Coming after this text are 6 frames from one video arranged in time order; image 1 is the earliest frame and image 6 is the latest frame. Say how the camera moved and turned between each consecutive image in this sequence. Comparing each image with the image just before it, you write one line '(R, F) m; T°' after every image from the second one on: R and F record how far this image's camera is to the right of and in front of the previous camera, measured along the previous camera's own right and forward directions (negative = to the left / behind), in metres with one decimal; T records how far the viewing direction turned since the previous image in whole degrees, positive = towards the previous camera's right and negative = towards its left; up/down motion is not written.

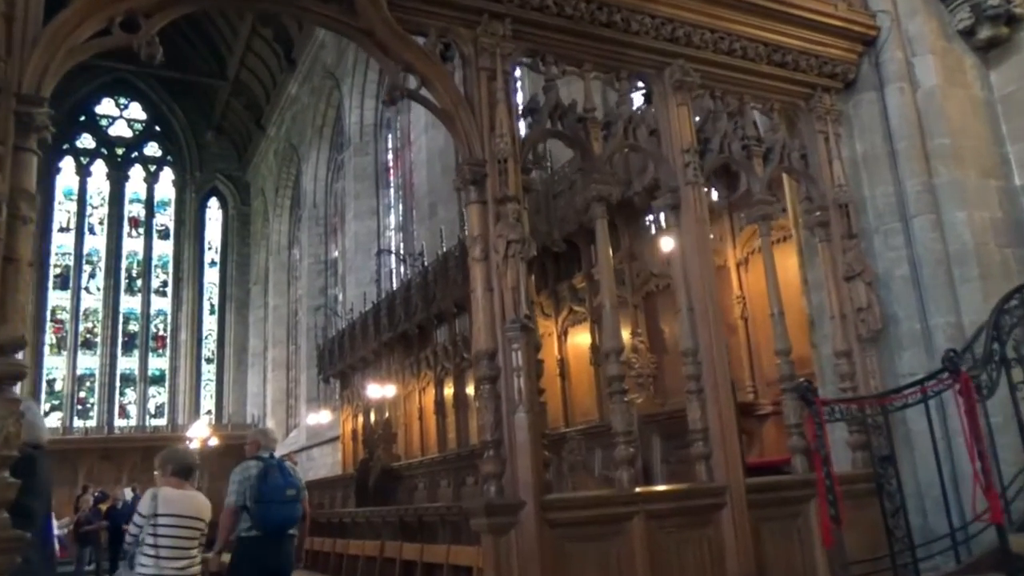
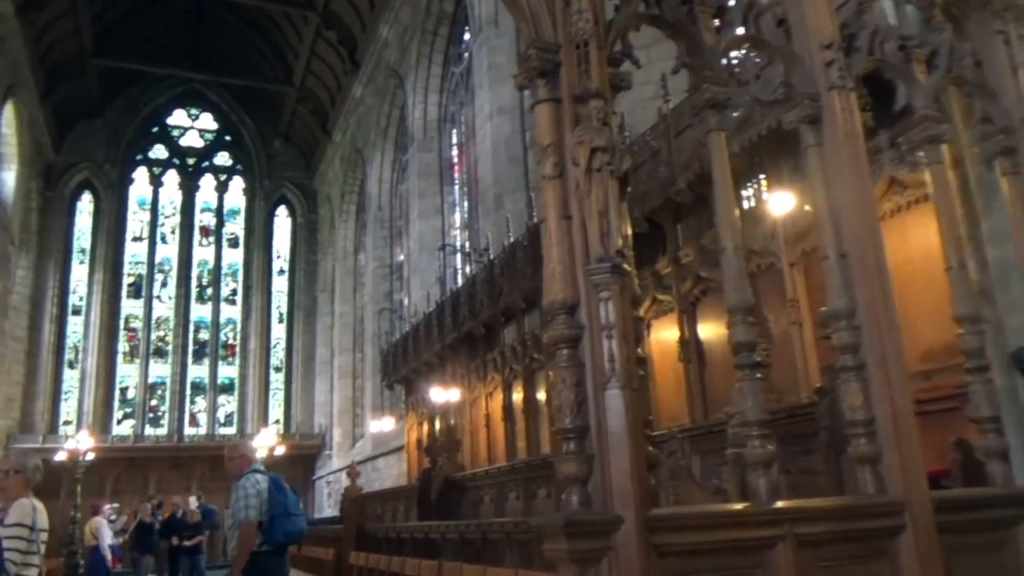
(-0.1, +1.0) m; -5°
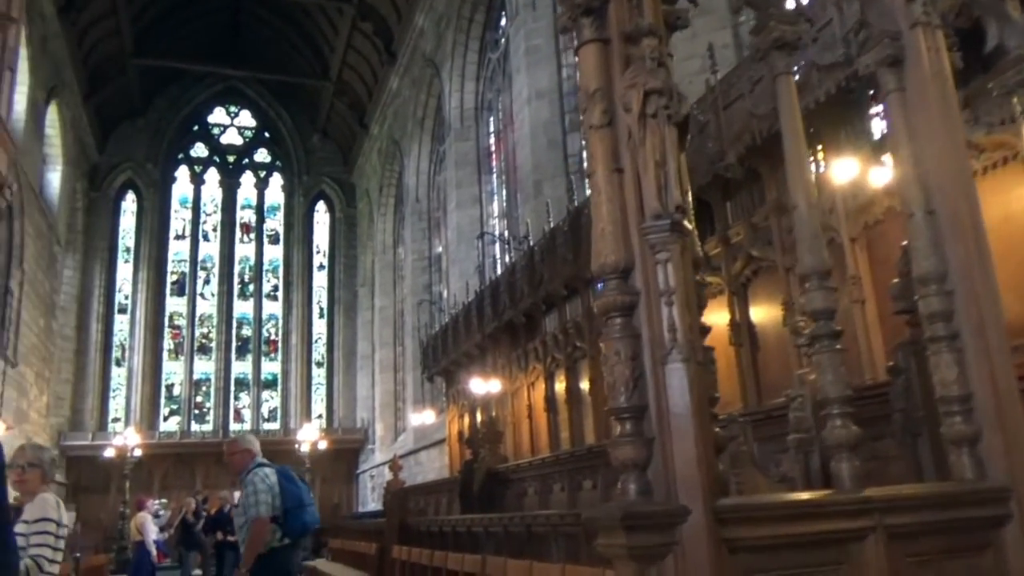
(0.0, +0.3) m; -3°
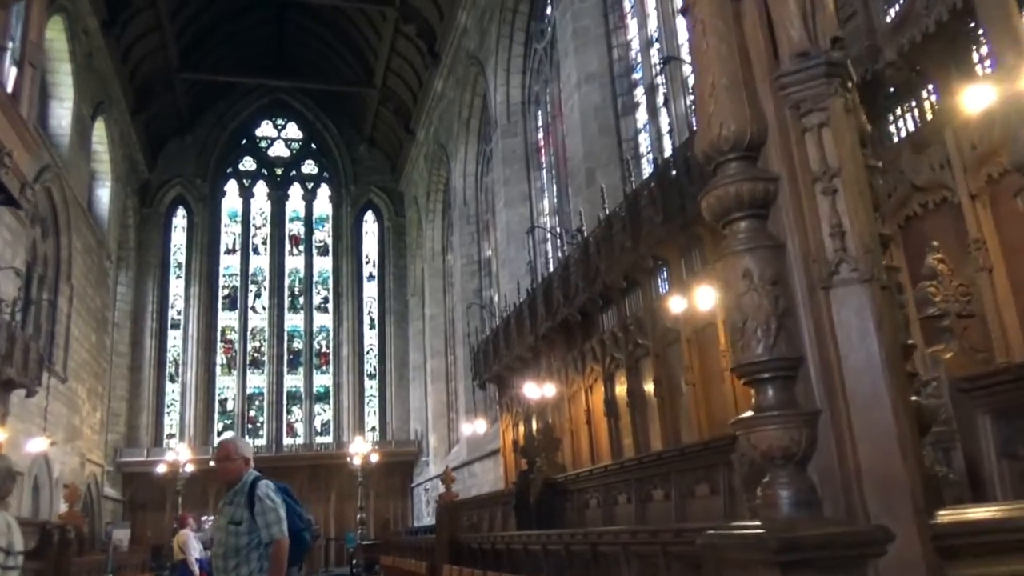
(0.0, +0.8) m; -4°
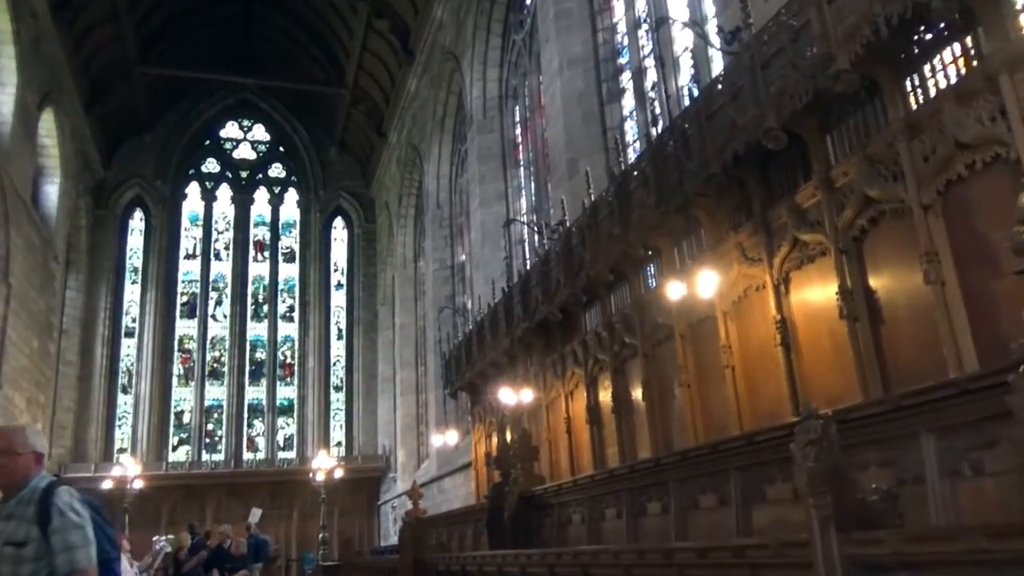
(0.0, +0.9) m; +2°
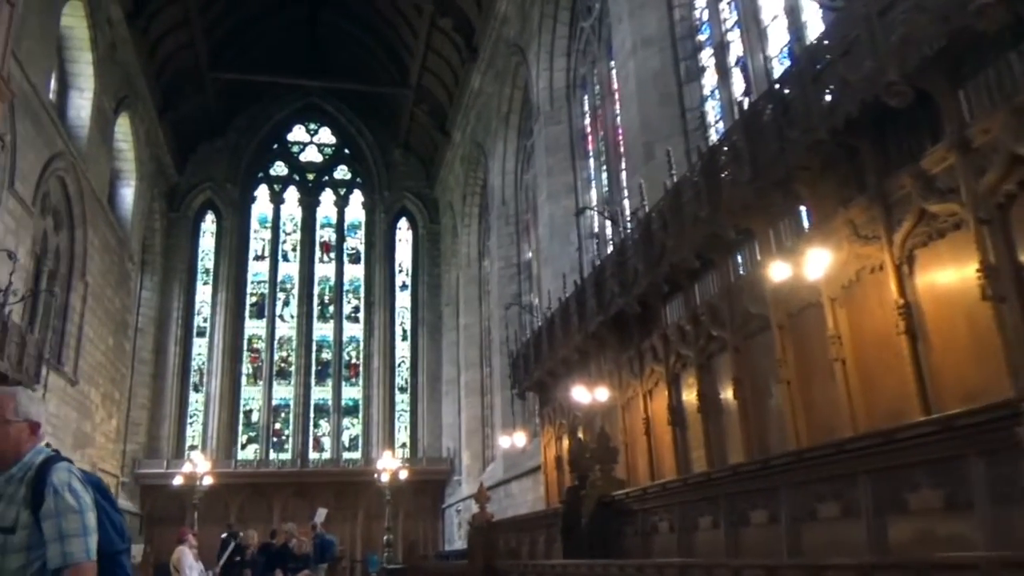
(-0.1, +0.6) m; -4°
